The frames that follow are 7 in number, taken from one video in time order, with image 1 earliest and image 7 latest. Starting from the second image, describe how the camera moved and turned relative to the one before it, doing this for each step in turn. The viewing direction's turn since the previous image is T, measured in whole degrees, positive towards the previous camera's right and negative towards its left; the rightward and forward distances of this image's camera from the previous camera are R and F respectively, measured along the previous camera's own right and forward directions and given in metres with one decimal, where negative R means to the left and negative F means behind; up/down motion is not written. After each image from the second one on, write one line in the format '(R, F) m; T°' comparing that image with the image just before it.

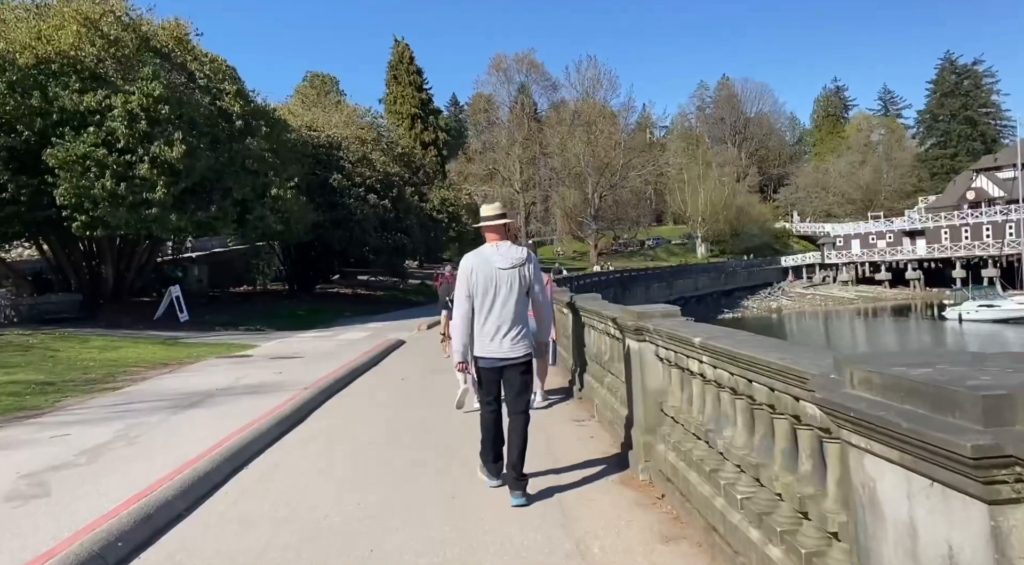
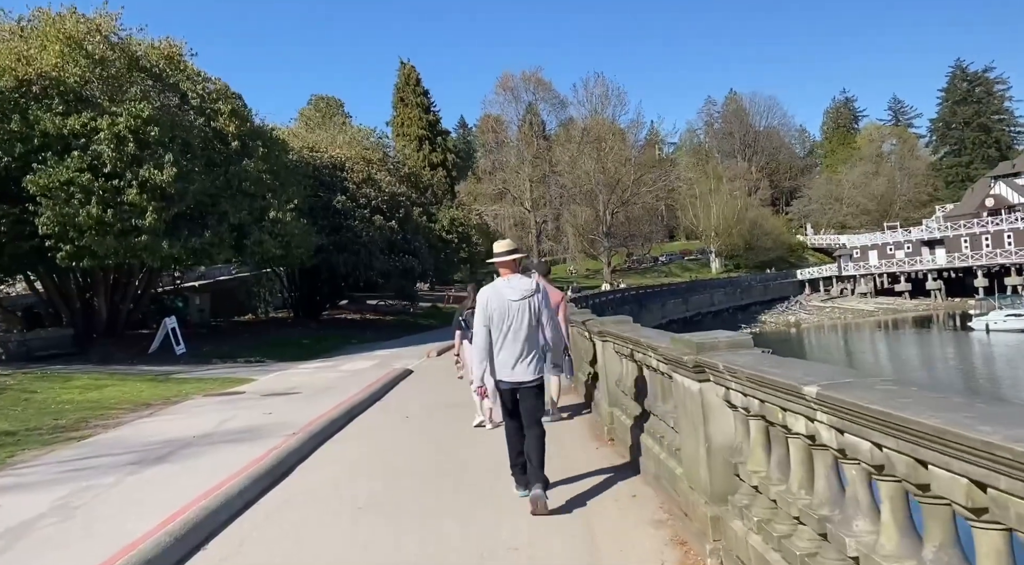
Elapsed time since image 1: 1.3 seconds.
(0.0, +1.4) m; -1°
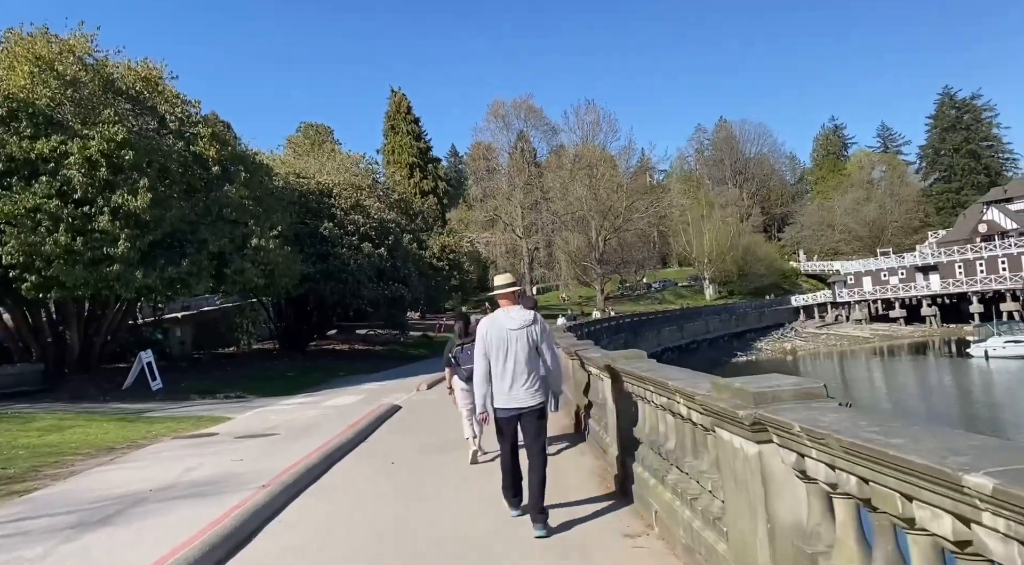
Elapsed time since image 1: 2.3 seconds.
(0.0, +1.1) m; +1°
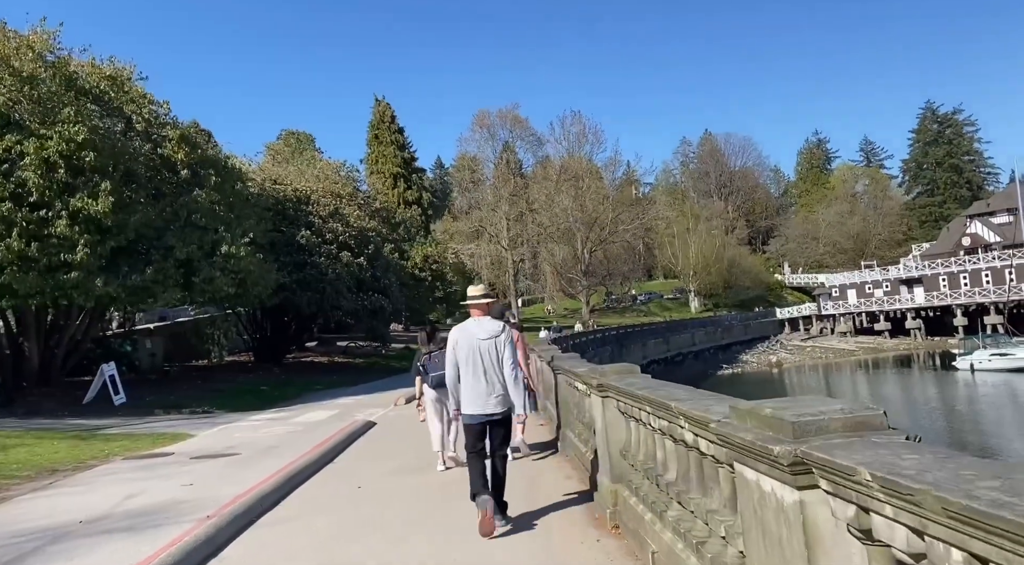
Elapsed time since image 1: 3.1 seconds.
(+0.1, +0.9) m; +1°
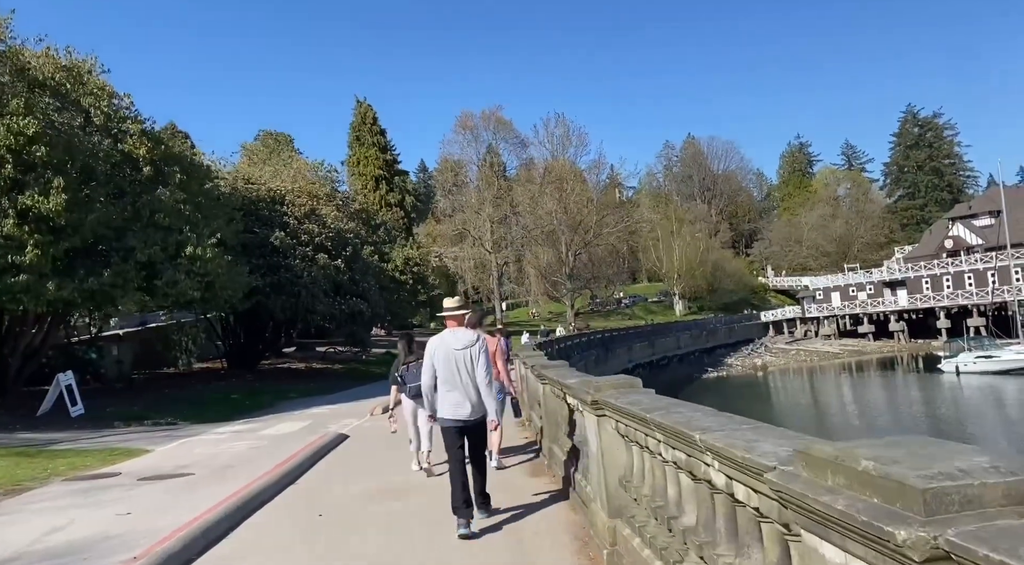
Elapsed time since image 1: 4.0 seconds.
(0.0, +1.1) m; +1°
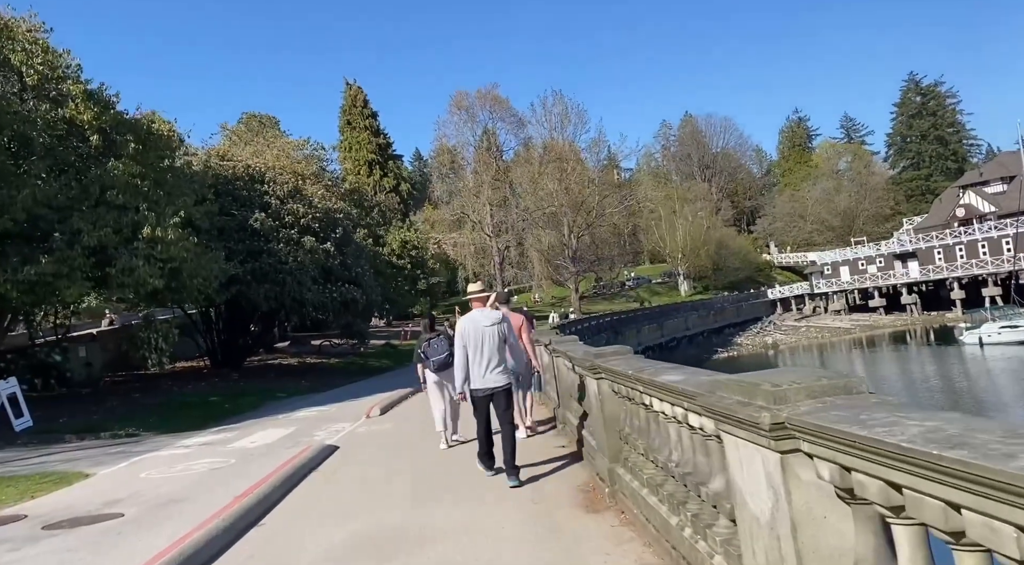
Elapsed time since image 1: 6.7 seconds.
(-0.3, +3.0) m; 0°
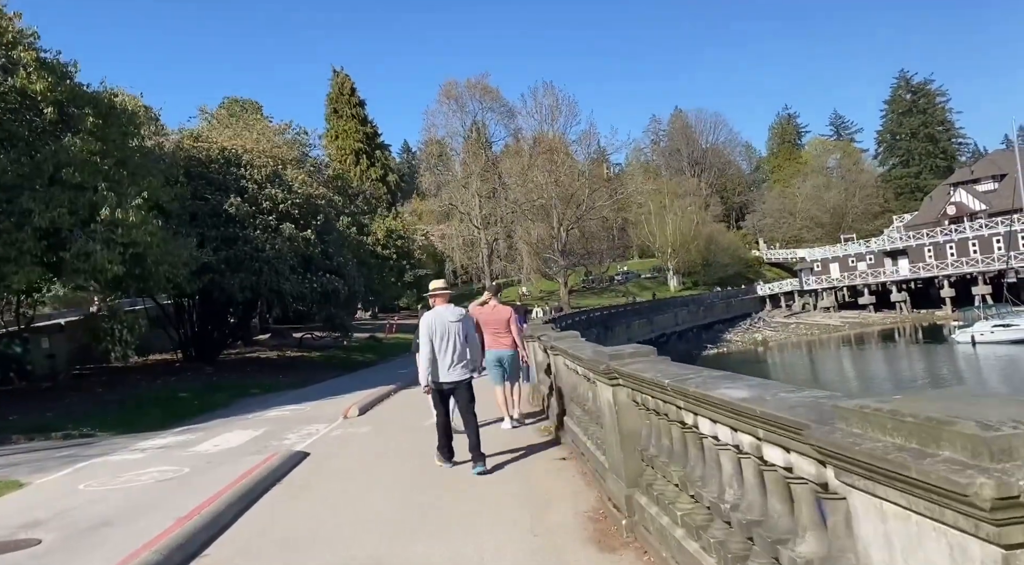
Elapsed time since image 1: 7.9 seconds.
(-0.1, +1.3) m; +1°
